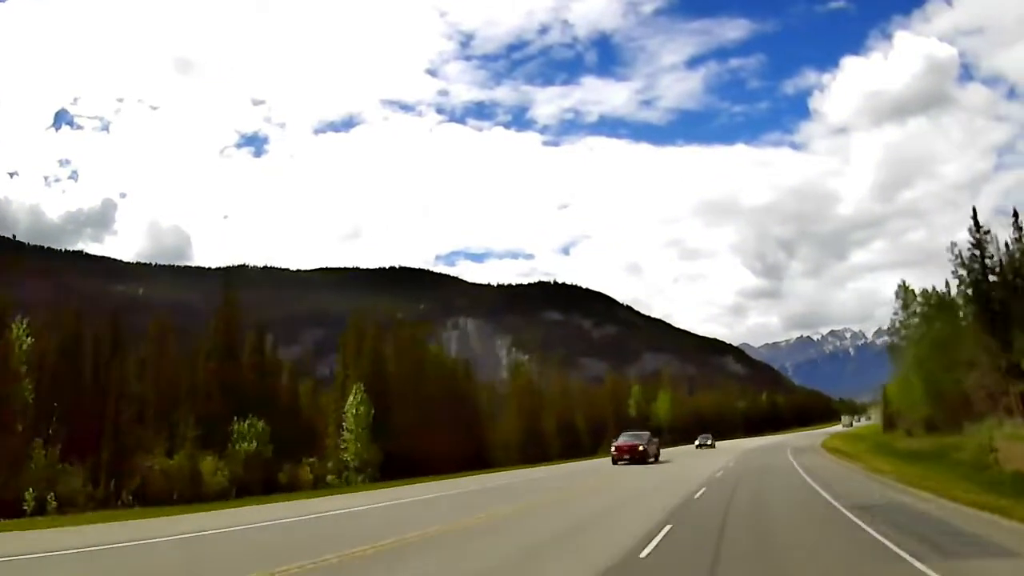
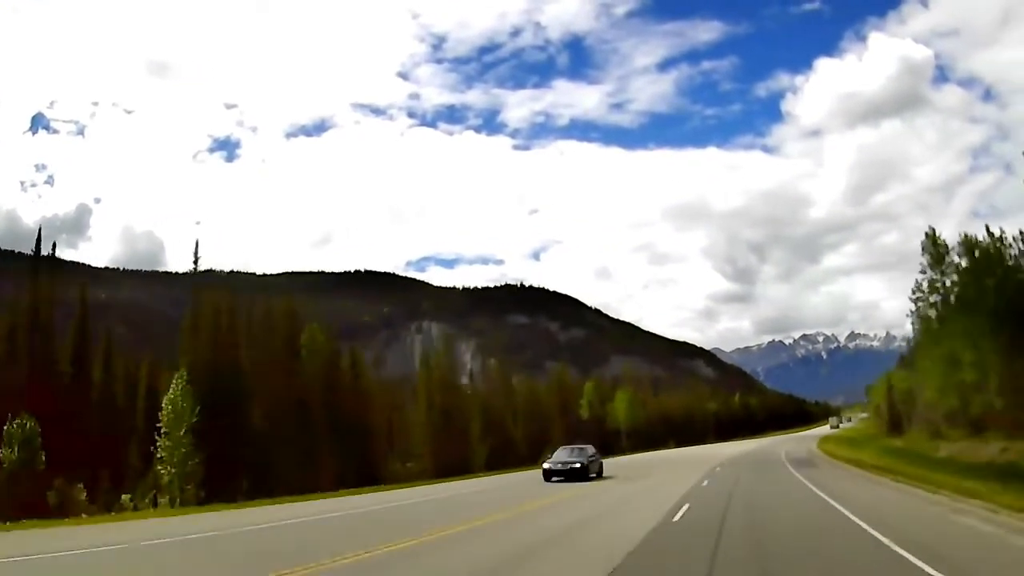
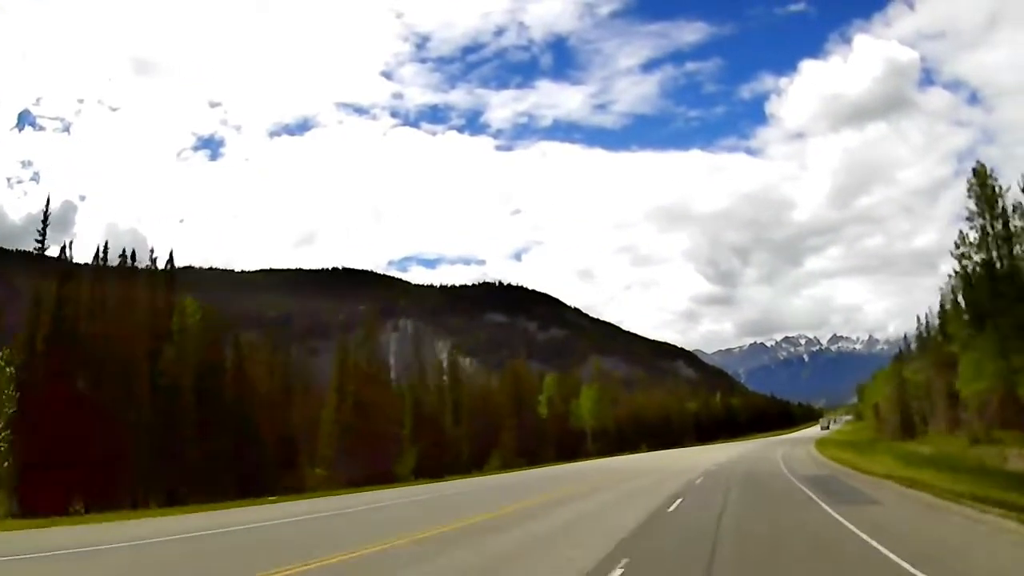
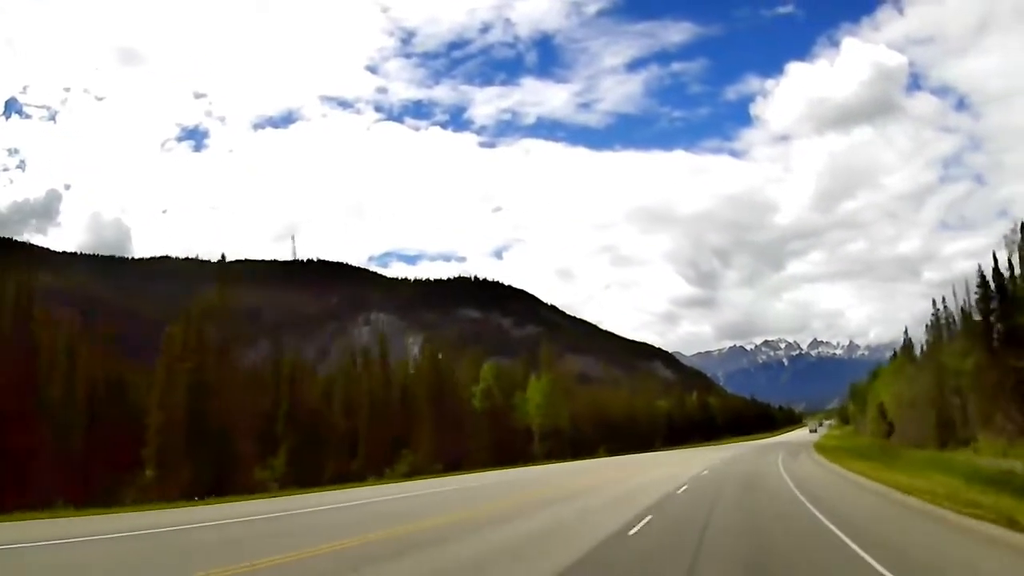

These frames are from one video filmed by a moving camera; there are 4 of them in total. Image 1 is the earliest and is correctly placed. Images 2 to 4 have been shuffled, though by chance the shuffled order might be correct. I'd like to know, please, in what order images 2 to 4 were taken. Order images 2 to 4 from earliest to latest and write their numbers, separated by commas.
2, 3, 4
